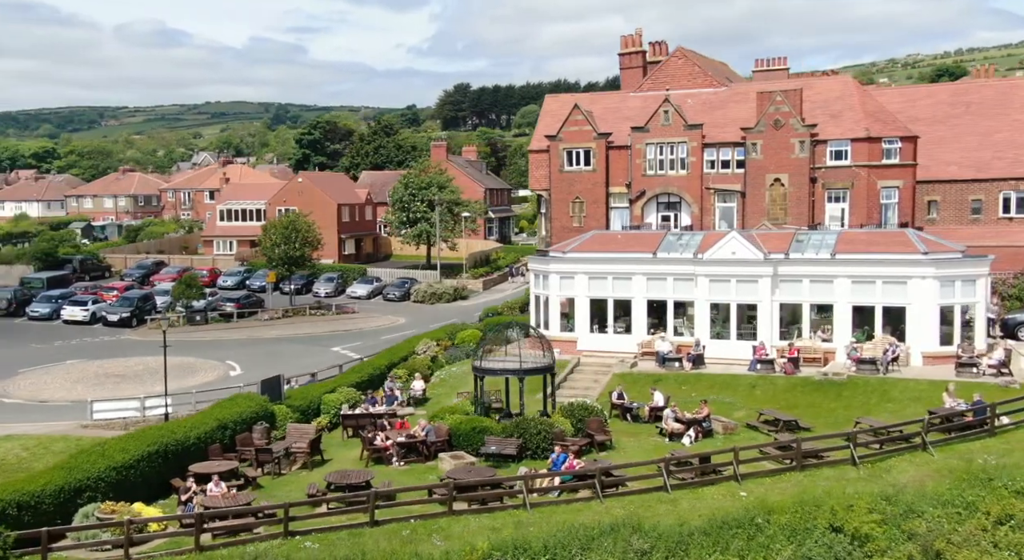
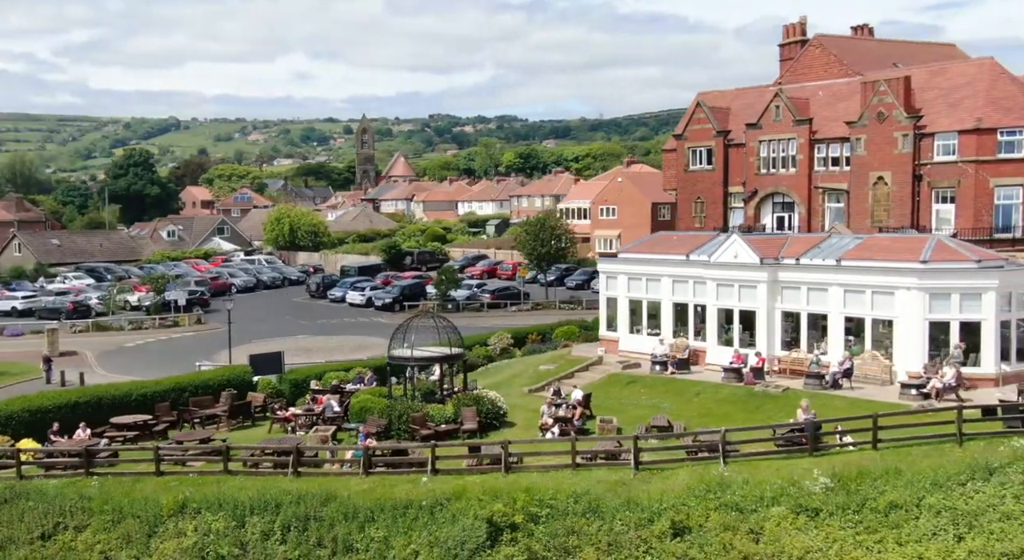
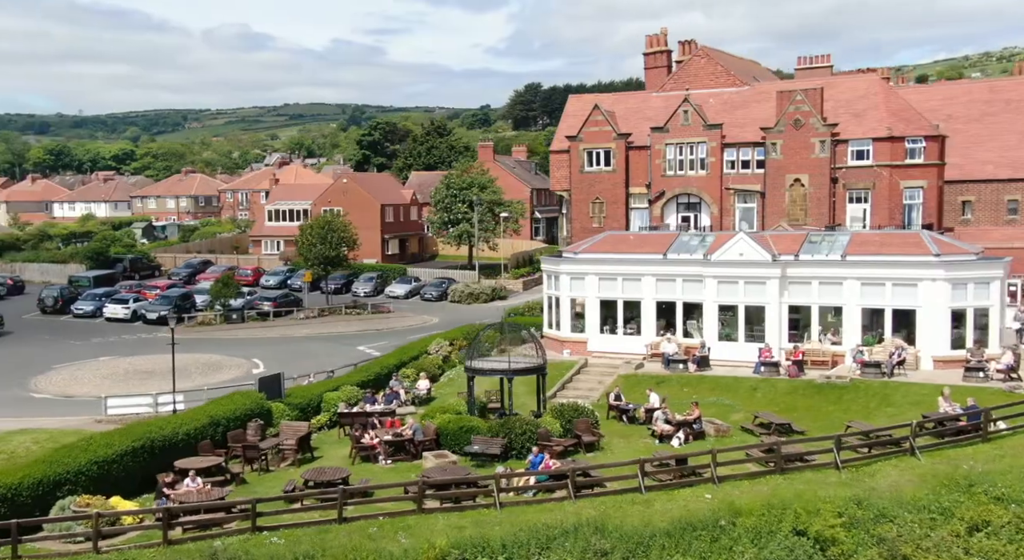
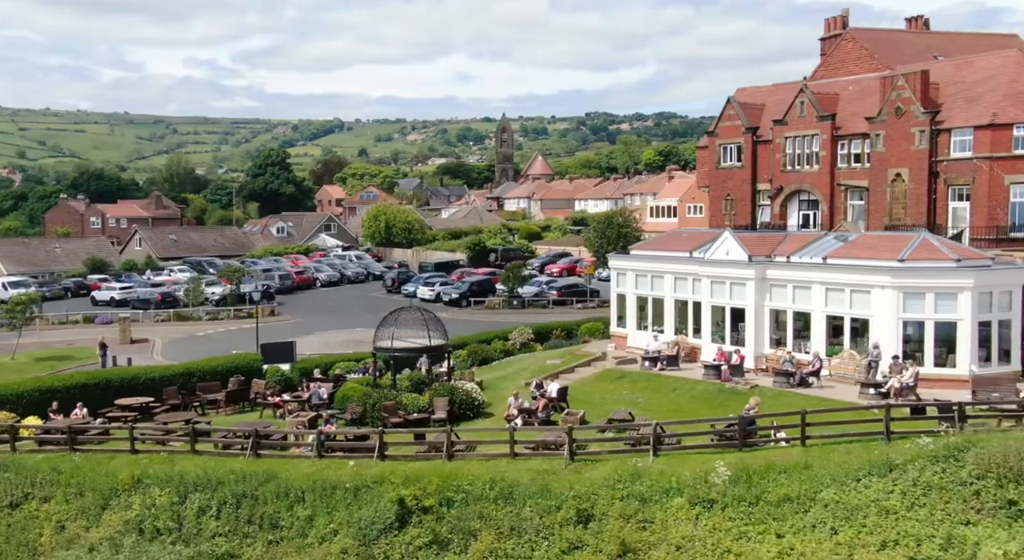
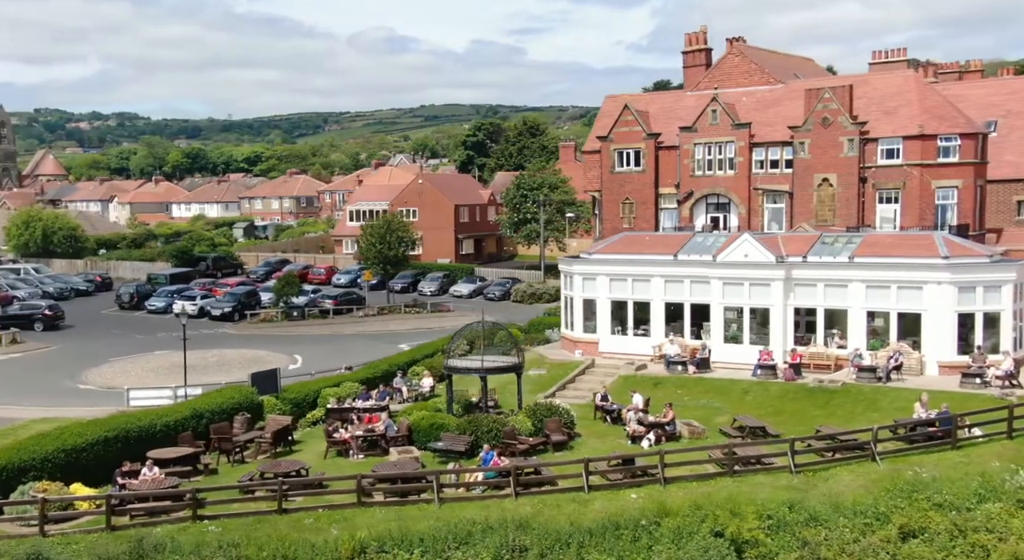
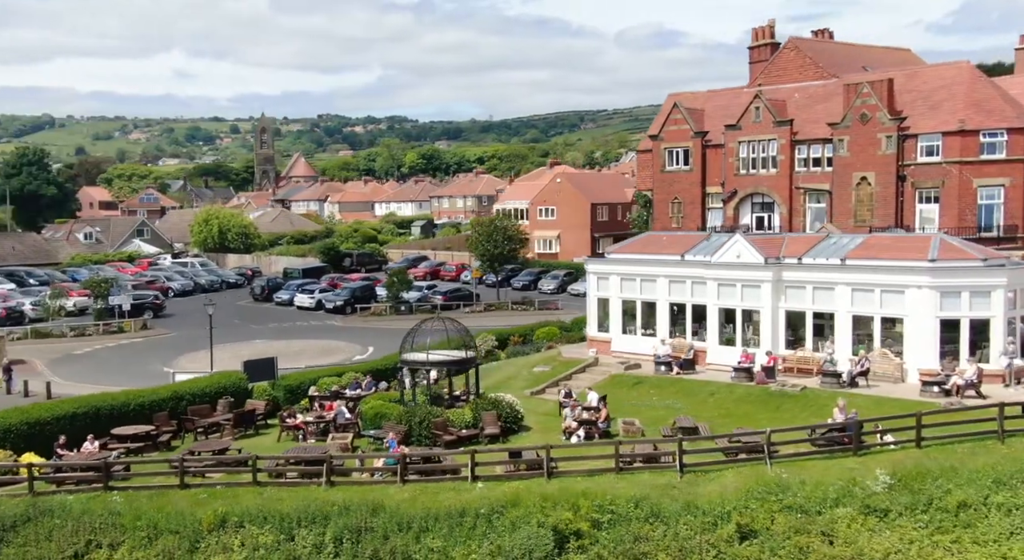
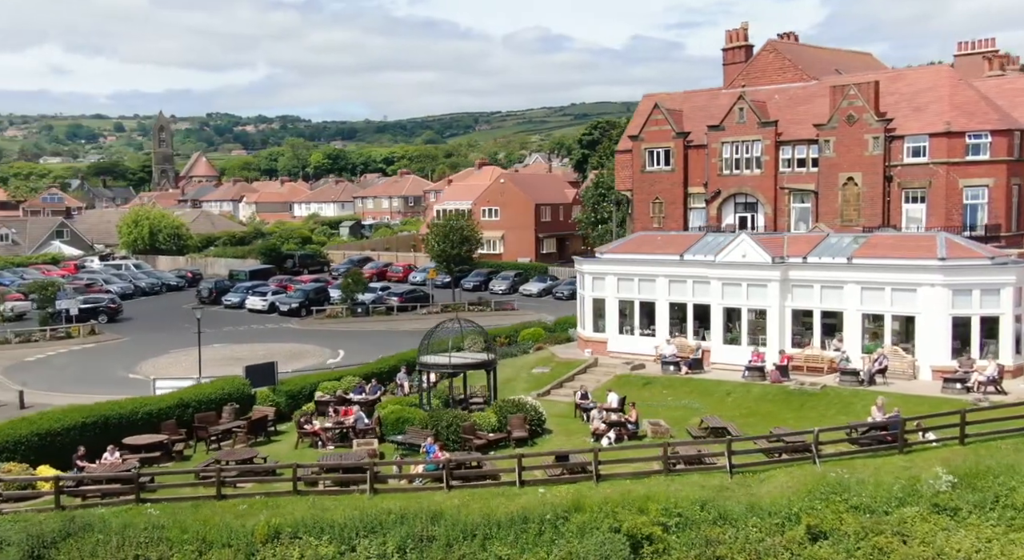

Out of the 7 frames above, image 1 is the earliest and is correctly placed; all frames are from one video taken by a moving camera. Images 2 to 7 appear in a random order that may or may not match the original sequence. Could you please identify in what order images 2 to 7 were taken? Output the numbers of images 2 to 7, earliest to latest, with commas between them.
3, 5, 7, 6, 2, 4
